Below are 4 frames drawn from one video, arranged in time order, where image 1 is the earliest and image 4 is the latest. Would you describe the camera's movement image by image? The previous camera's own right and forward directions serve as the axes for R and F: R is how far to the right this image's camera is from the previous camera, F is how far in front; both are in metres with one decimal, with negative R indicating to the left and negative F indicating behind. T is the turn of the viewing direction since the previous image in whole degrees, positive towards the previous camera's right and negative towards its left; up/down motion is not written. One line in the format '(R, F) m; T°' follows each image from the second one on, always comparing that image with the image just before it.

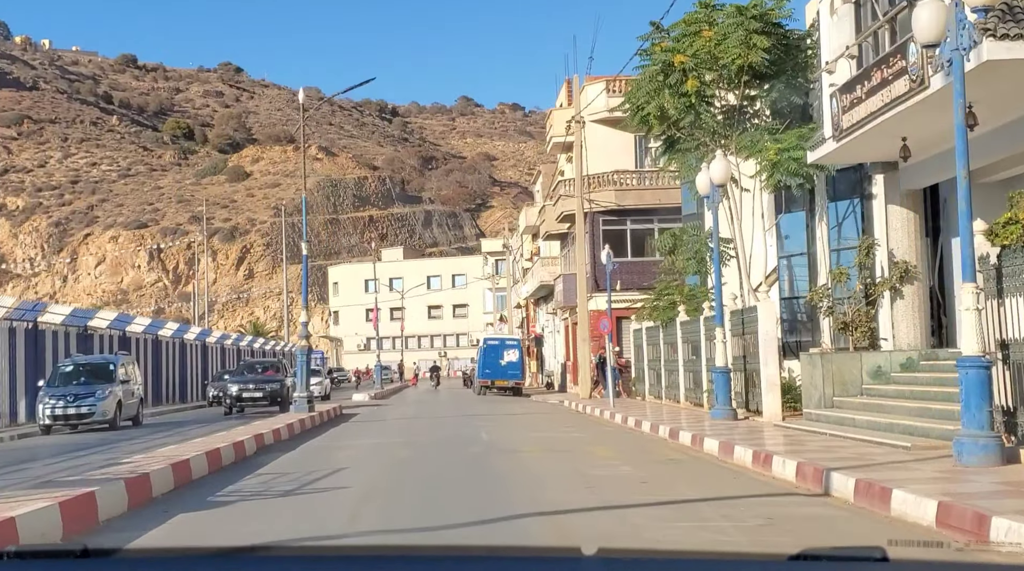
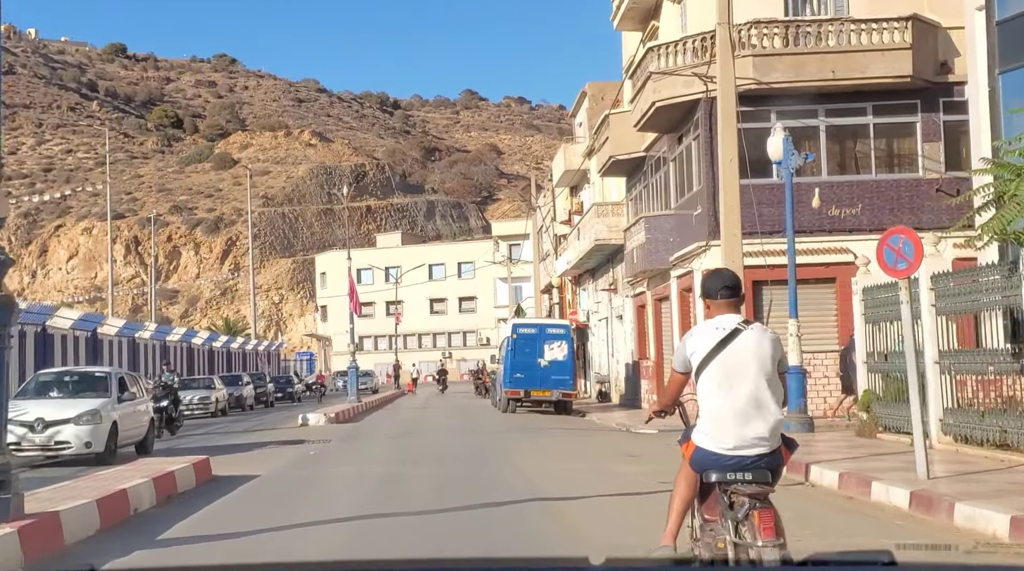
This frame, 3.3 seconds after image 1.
(-1.0, +17.3) m; 0°
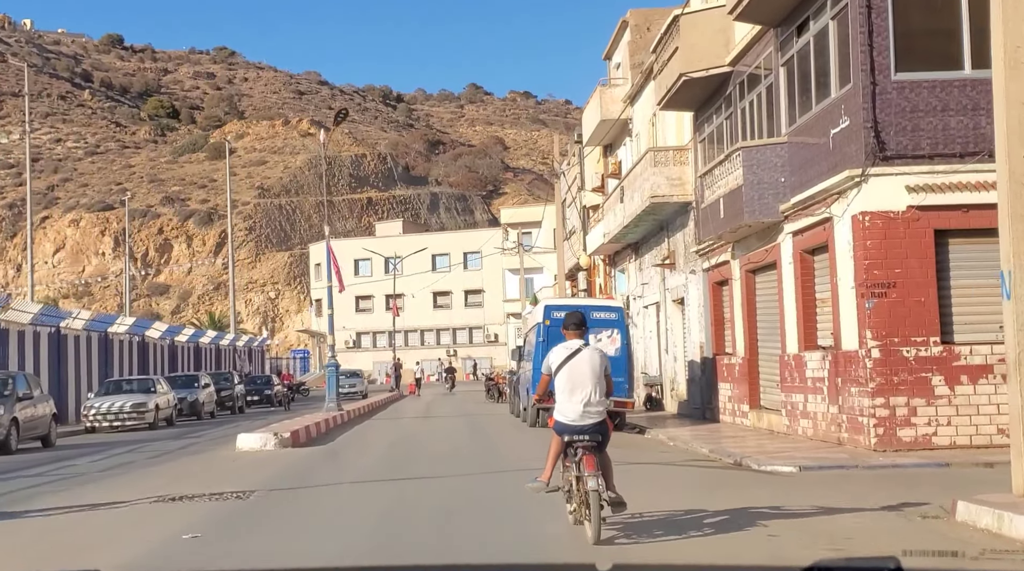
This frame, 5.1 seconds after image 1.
(-0.5, +8.2) m; 0°
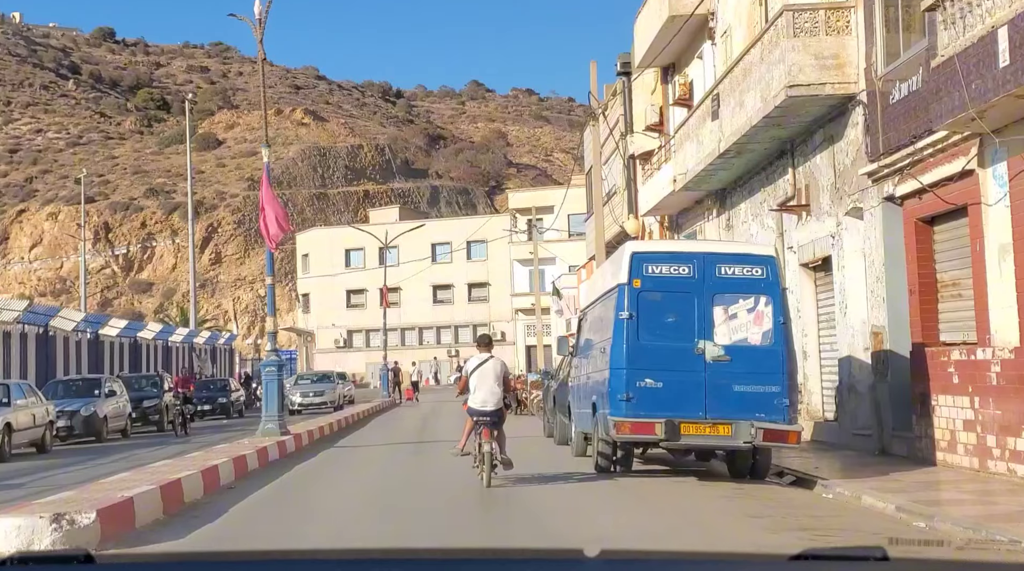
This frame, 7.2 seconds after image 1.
(-0.6, +9.8) m; 0°
